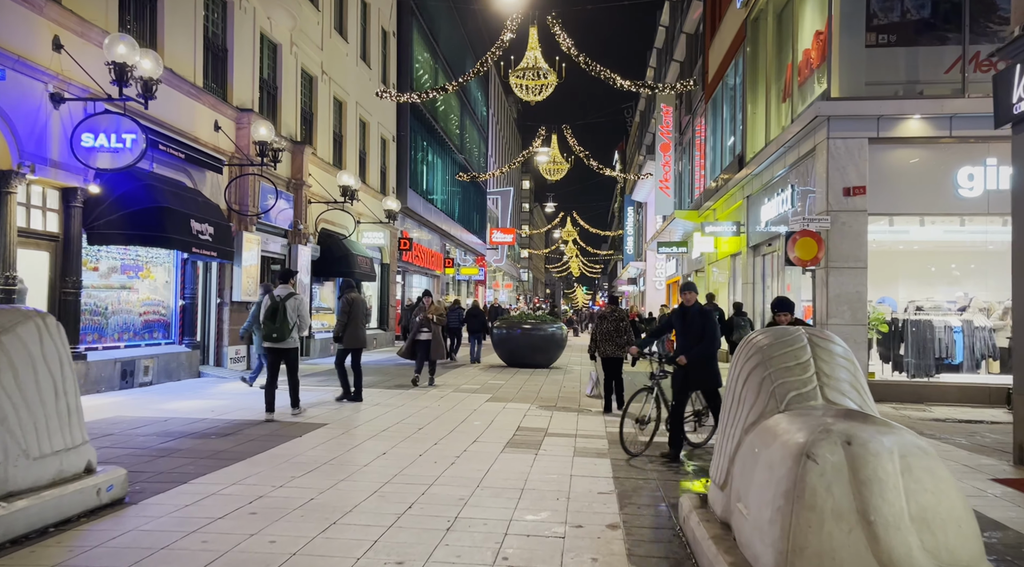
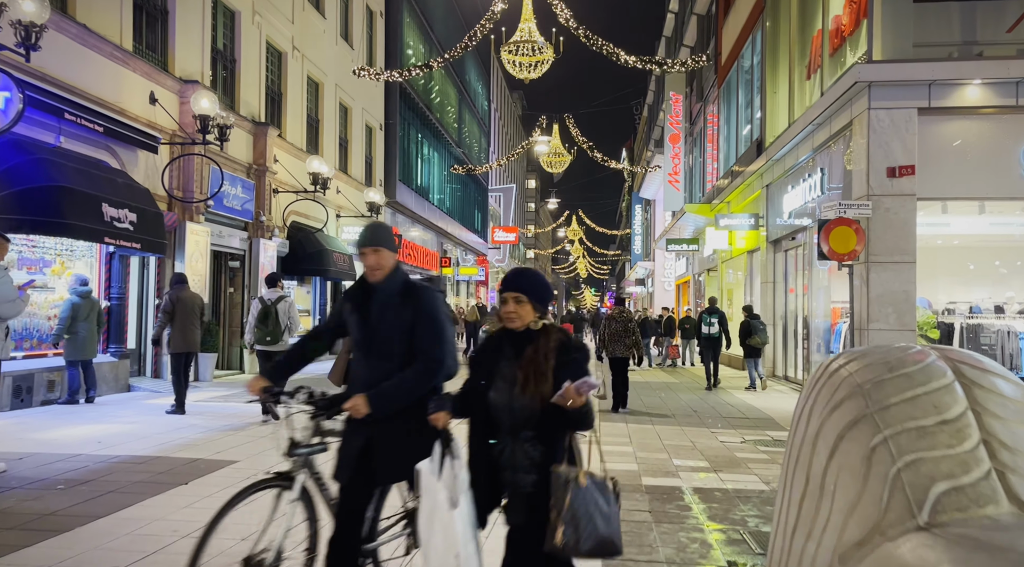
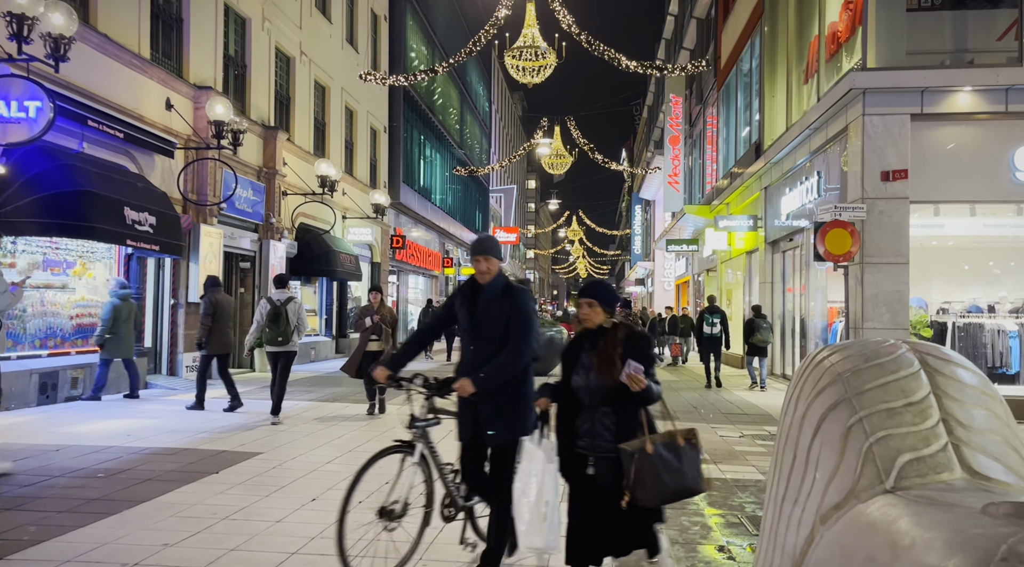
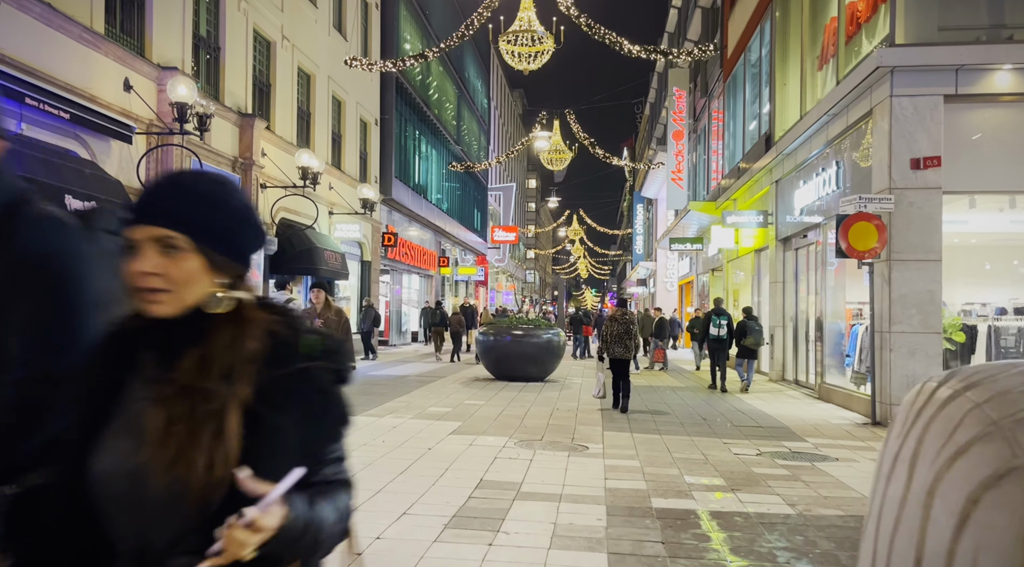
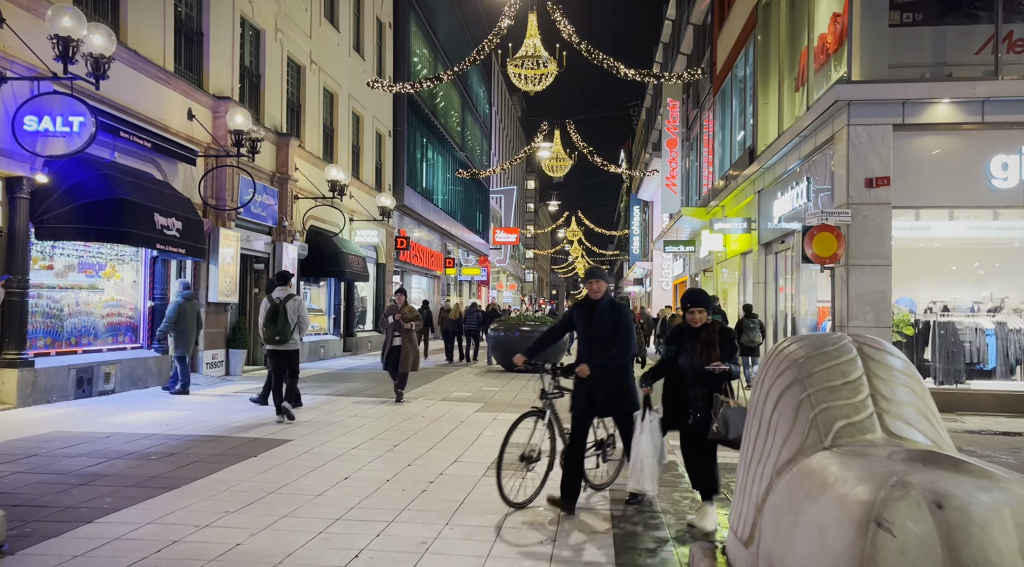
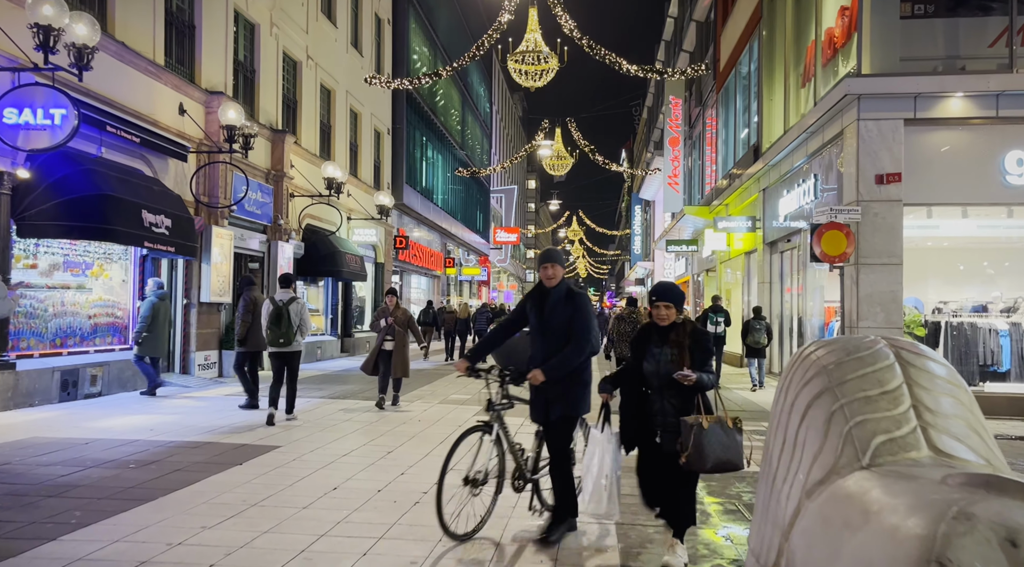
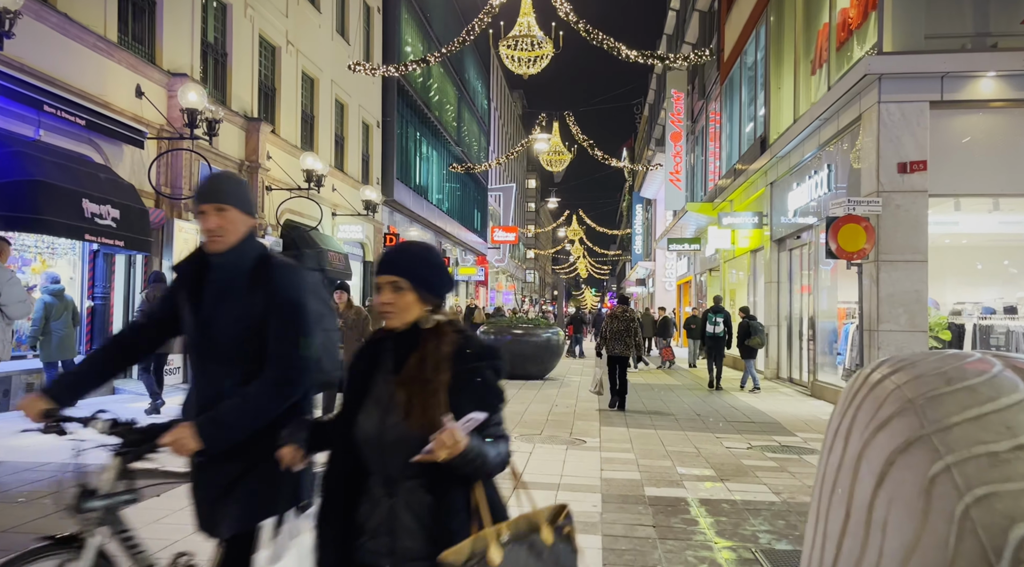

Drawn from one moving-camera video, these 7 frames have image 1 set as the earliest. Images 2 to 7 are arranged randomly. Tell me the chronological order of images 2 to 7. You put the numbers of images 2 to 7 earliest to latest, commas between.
5, 6, 3, 2, 7, 4
